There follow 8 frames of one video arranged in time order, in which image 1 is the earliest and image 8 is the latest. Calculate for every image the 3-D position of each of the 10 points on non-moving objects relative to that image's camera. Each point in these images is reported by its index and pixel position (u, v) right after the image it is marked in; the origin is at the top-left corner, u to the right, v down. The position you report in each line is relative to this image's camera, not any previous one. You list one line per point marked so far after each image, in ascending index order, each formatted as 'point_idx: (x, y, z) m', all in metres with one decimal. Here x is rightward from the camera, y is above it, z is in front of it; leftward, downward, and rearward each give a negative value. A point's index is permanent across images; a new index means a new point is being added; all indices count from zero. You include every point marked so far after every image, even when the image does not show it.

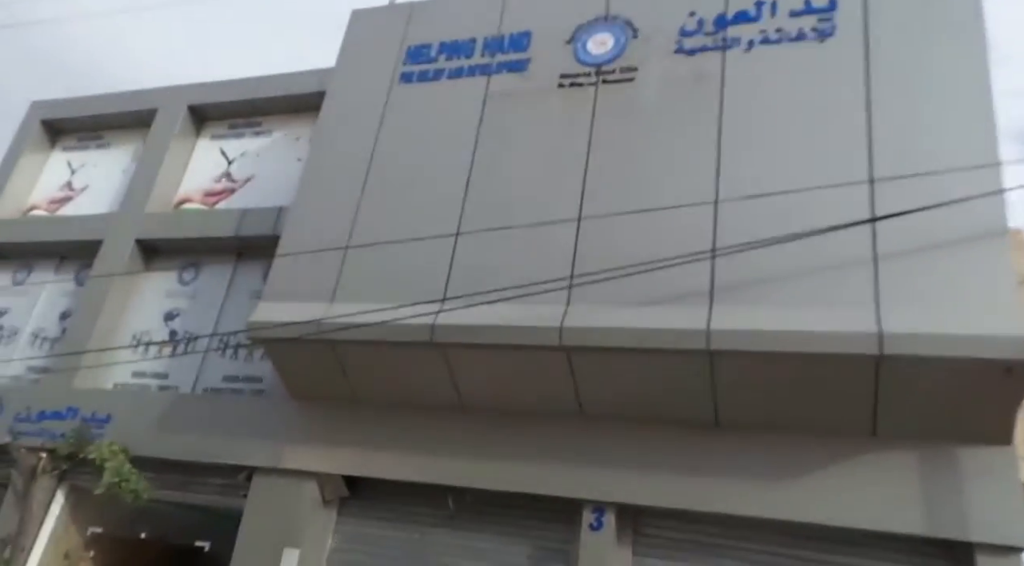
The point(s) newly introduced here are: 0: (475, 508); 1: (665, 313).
0: (-0.4, -2.1, +7.6) m
1: (+1.3, -0.2, +6.6) m
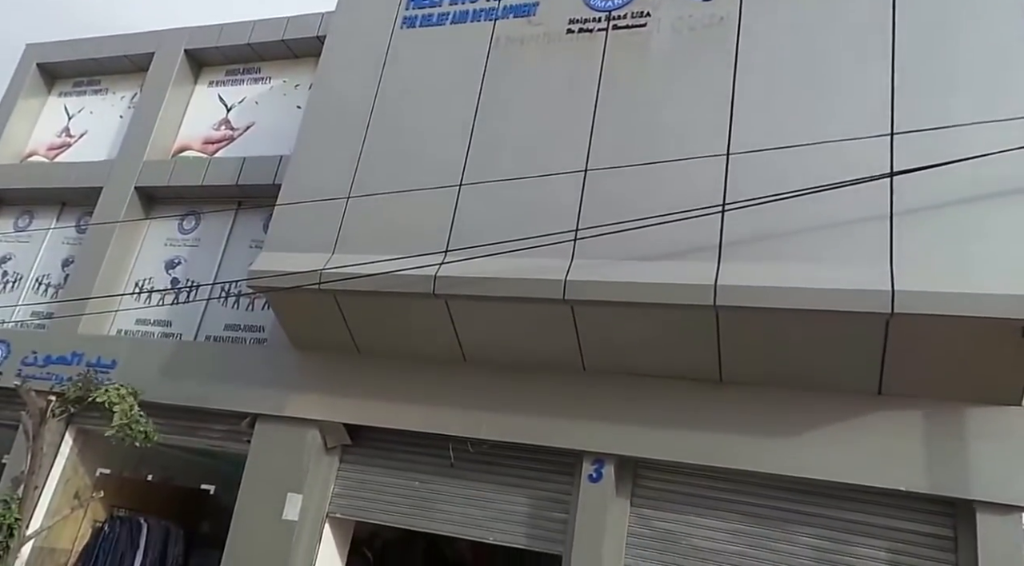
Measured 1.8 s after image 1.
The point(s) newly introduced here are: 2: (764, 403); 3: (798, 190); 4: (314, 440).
0: (-0.3, -1.7, +7.6) m
1: (+1.3, +0.1, +6.5) m
2: (+2.1, -1.0, +6.6) m
3: (+2.3, +0.8, +6.5) m
4: (-2.0, -1.6, +8.0) m
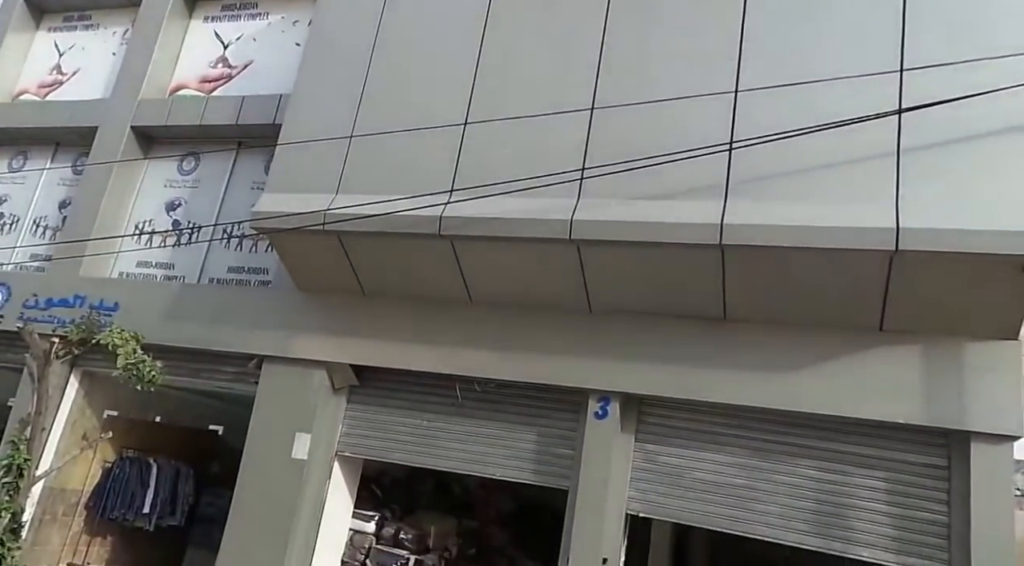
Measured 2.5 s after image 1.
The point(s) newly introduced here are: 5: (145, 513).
0: (-0.3, -1.1, +7.7) m
1: (+1.3, +0.6, +6.5) m
2: (+2.1, -0.5, +6.7) m
3: (+2.4, +1.3, +6.5) m
4: (-1.9, -1.0, +8.0) m
5: (-4.5, -2.8, +9.9) m
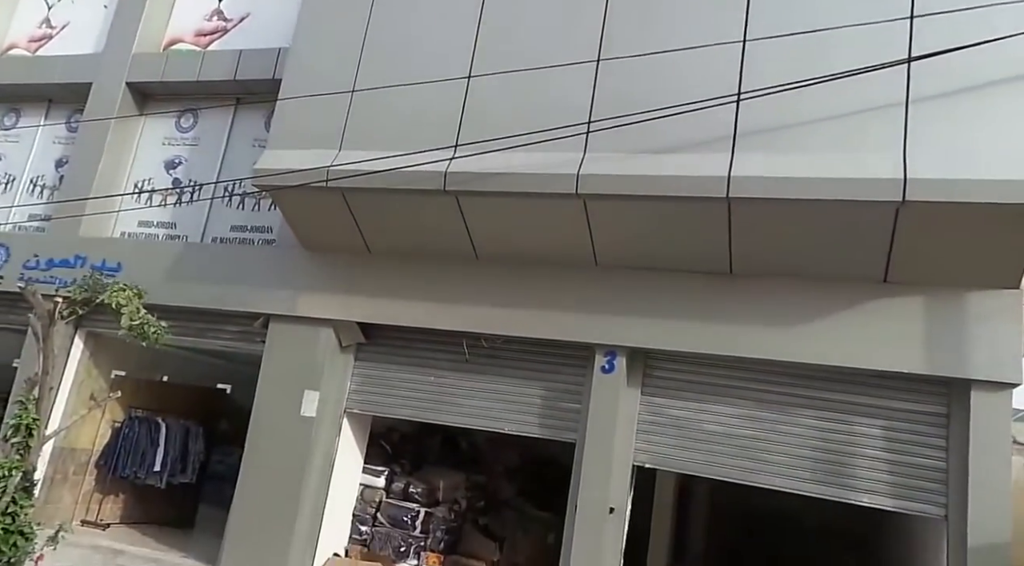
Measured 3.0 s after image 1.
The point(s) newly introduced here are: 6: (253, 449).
0: (-0.2, -0.7, +7.8) m
1: (+1.4, +1.0, +6.5) m
2: (+2.2, -0.1, +6.7) m
3: (+2.4, +1.6, +6.4) m
4: (-1.8, -0.6, +8.1) m
5: (-4.4, -2.3, +10.0) m
6: (-2.6, -1.7, +8.0) m
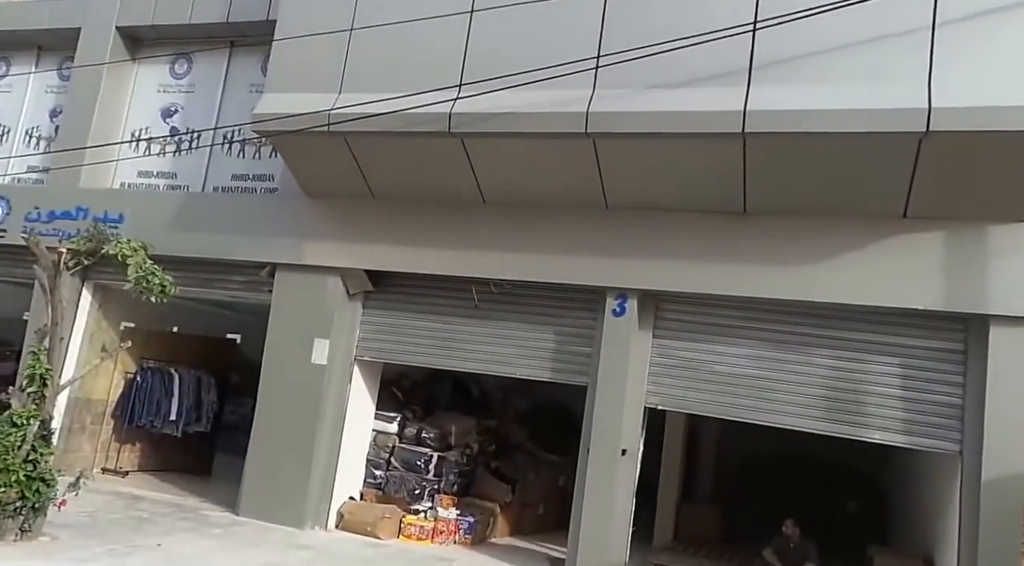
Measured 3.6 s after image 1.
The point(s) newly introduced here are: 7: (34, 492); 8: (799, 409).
0: (-0.1, -0.1, +7.7) m
1: (+1.4, +1.5, +6.2) m
2: (+2.3, +0.4, +6.5) m
3: (+2.4, +2.1, +6.1) m
4: (-1.8, 0.0, +8.0) m
5: (-4.2, -1.7, +10.0) m
6: (-2.5, -1.2, +8.0) m
7: (-3.7, -1.6, +6.2) m
8: (+2.4, -1.0, +6.6) m
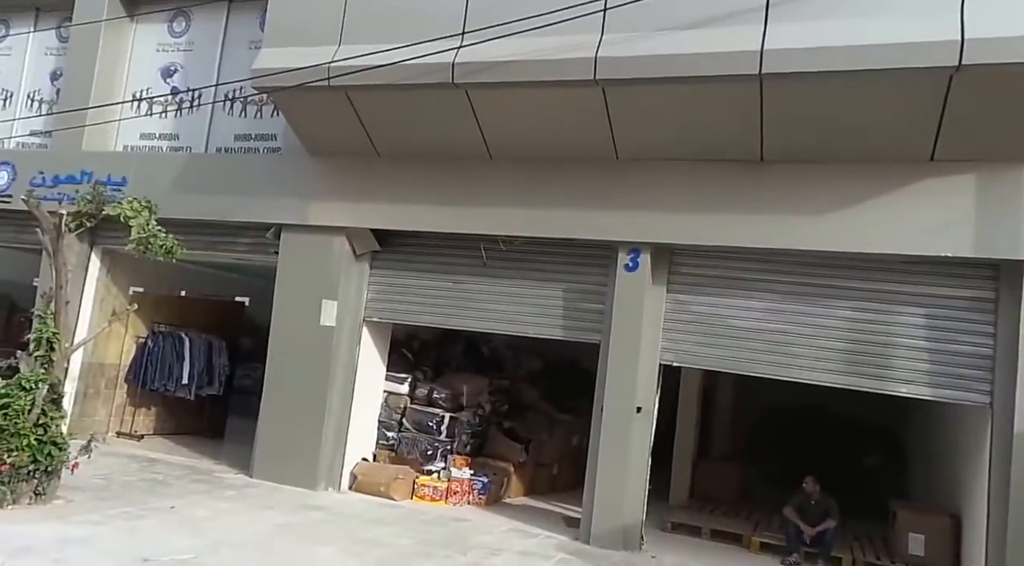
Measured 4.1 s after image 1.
0: (0.0, +0.3, +7.5) m
1: (+1.5, +1.8, +6.0) m
2: (+2.3, +0.8, +6.3) m
3: (+2.5, +2.5, +5.8) m
4: (-1.7, +0.3, +7.8) m
5: (-4.1, -1.3, +10.0) m
6: (-2.3, -0.8, +8.0) m
7: (-3.6, -1.3, +6.2) m
8: (+2.4, -0.6, +6.4) m
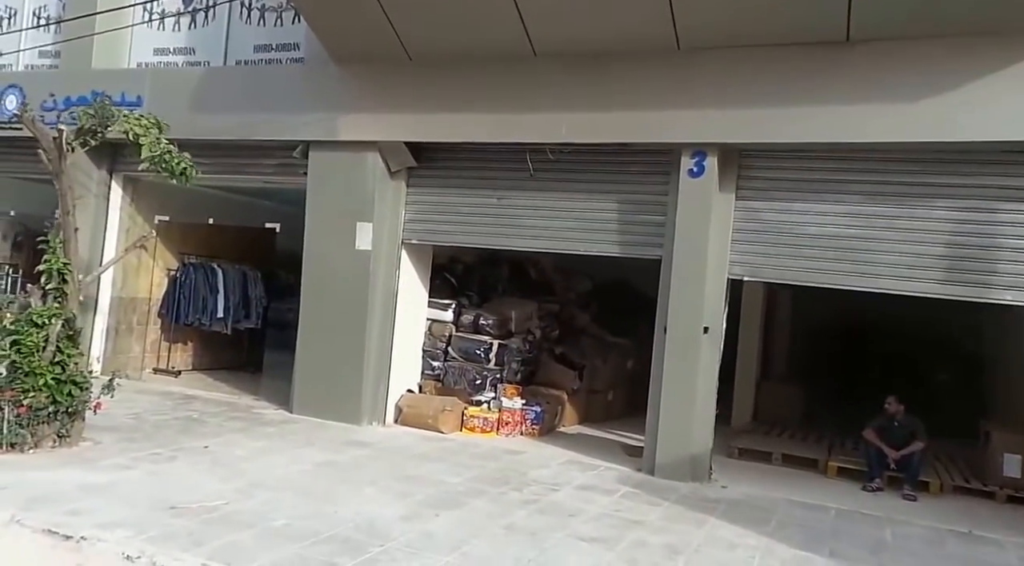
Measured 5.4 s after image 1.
0: (+0.4, +1.0, +6.8) m
1: (+1.8, +2.4, +5.1) m
2: (+2.6, +1.5, +5.4) m
3: (+2.7, +3.1, +4.8) m
4: (-1.2, +1.1, +7.2) m
5: (-3.5, -0.4, +9.6) m
6: (-1.9, -0.1, +7.5) m
7: (-3.2, -0.8, +5.8) m
8: (+2.8, +0.1, +5.7) m
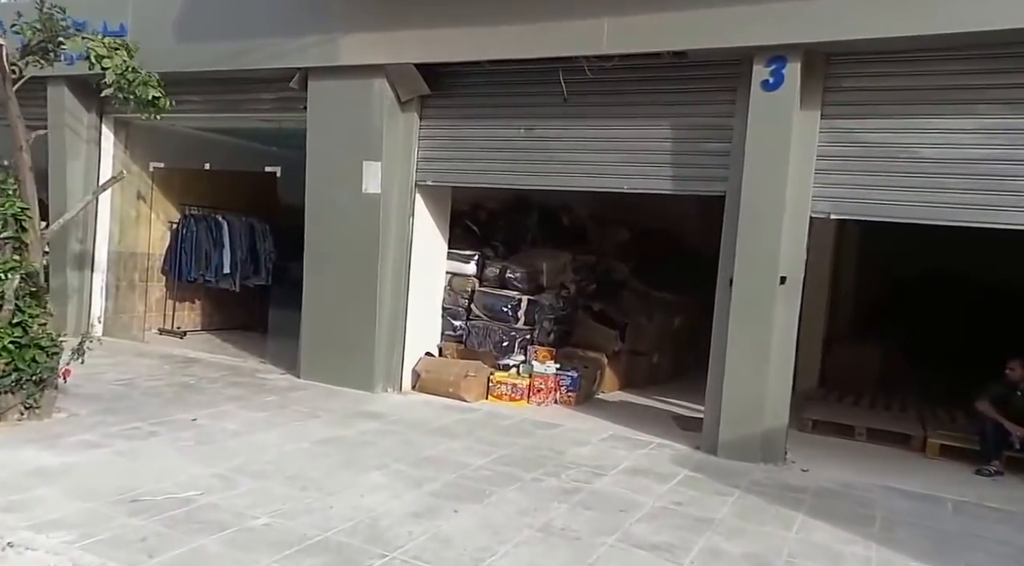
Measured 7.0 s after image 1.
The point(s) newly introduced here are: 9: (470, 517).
0: (+0.6, +1.4, +5.7) m
1: (+1.9, +2.8, +3.9) m
2: (+2.8, +1.8, +4.2) m
3: (+2.8, +3.4, +3.5) m
4: (-1.0, +1.5, +6.2) m
5: (-3.1, +0.1, +8.8) m
6: (-1.6, +0.3, +6.5) m
7: (-3.0, -0.5, +5.0) m
8: (+3.0, +0.4, +4.6) m
9: (-0.2, -1.1, +3.7) m
